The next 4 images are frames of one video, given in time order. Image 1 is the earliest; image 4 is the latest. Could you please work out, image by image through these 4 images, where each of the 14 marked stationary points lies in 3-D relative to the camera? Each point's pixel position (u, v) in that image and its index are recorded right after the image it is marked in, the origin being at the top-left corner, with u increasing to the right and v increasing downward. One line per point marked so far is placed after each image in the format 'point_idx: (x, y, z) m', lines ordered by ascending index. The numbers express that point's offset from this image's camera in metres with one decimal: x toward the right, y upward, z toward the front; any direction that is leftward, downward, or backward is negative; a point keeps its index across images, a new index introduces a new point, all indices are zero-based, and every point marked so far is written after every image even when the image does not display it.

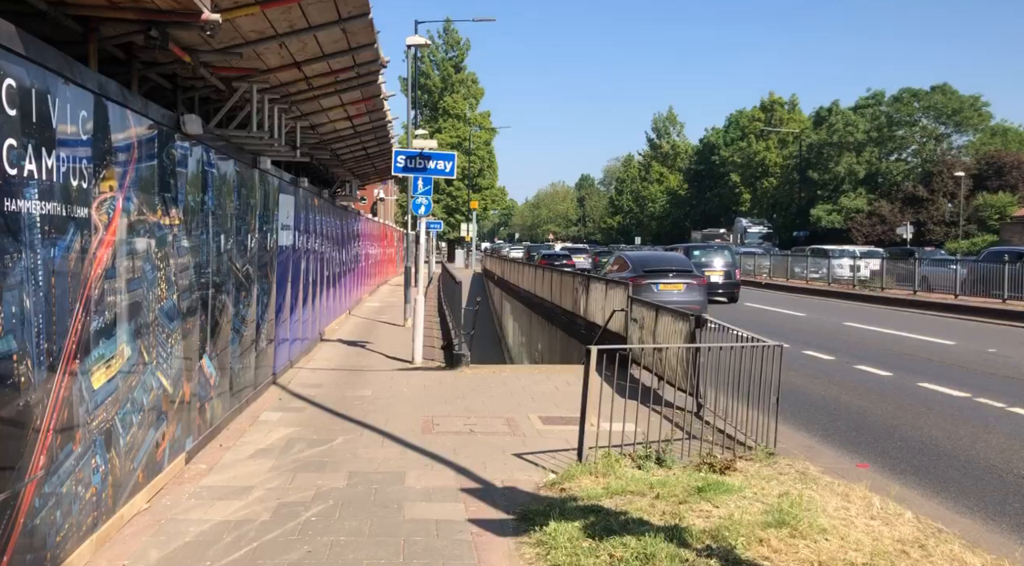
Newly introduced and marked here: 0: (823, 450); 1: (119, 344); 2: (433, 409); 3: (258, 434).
0: (+3.0, -1.6, +7.1) m
1: (-2.4, -0.4, +4.5) m
2: (-0.9, -1.4, +8.5) m
3: (-2.5, -1.5, +7.2) m
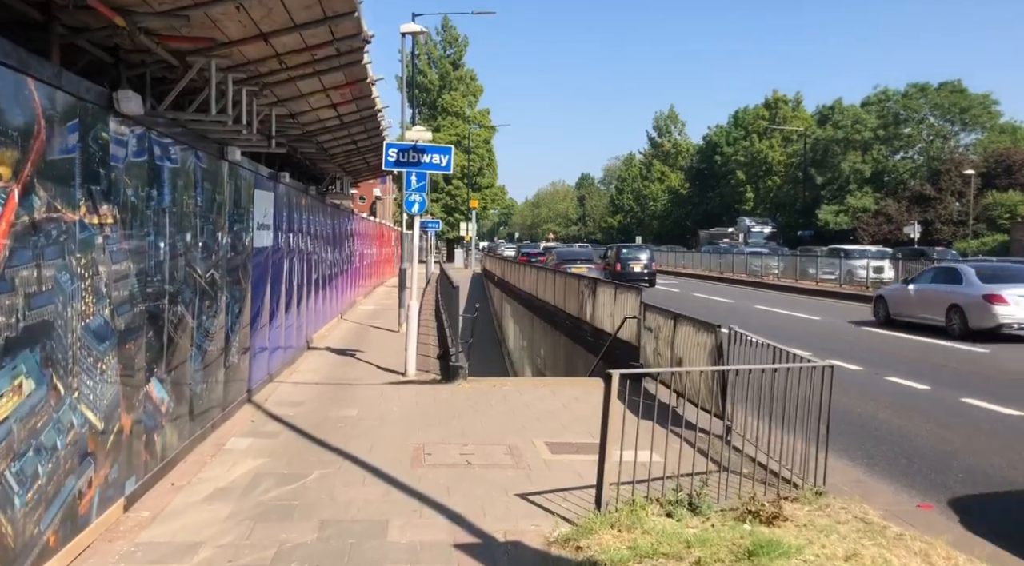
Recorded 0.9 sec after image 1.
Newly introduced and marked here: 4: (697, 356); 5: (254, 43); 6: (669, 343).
0: (+3.0, -1.7, +6.1) m
1: (-2.4, -0.5, +3.5) m
2: (-0.9, -1.5, +7.5) m
3: (-2.4, -1.6, +6.2) m
4: (+2.0, -0.8, +8.2) m
5: (-2.0, +1.9, +5.9) m
6: (+1.9, -0.7, +9.1) m
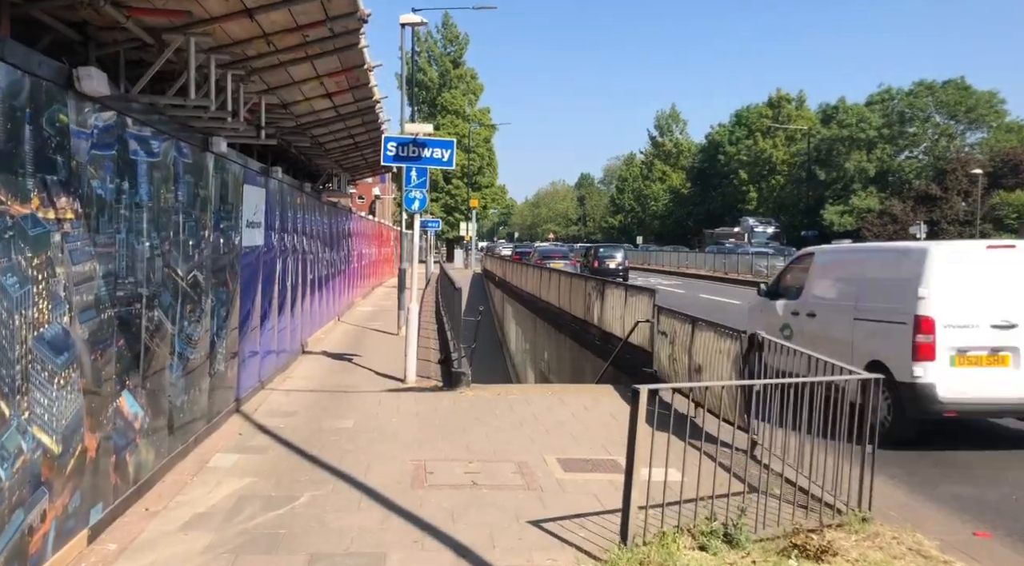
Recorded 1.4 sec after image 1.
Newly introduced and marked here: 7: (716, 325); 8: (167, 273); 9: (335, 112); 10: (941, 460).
0: (+3.1, -1.7, +5.5) m
1: (-2.3, -0.5, +3.0) m
2: (-0.8, -1.5, +6.9) m
3: (-2.4, -1.6, +5.6) m
4: (+2.1, -0.8, +7.6) m
5: (-2.0, +1.9, +5.3) m
6: (+2.0, -0.8, +8.6) m
7: (+2.1, -0.4, +7.7) m
8: (-2.7, +0.1, +5.9) m
9: (-2.4, +2.3, +10.0) m
10: (+4.1, -1.7, +7.1) m
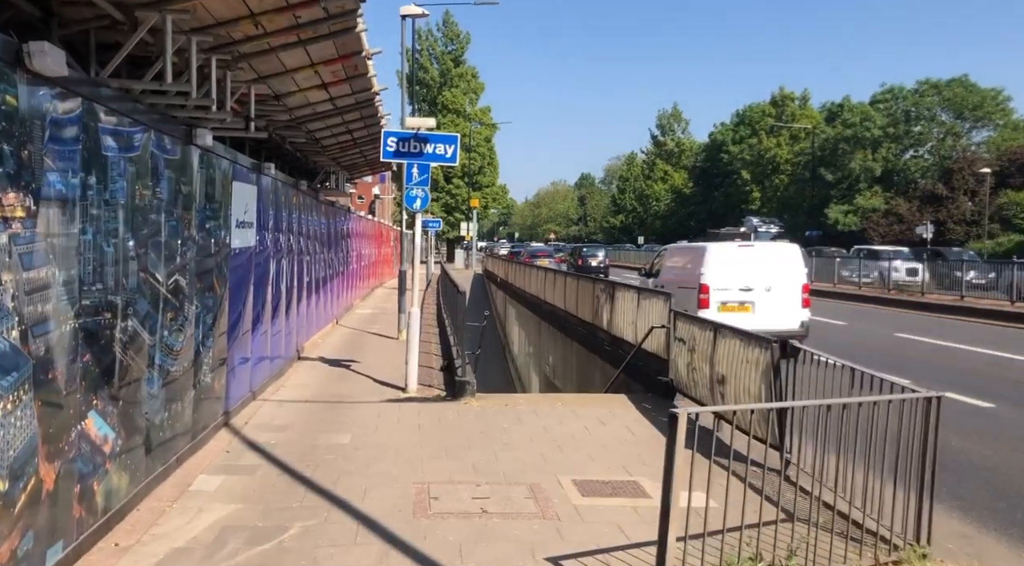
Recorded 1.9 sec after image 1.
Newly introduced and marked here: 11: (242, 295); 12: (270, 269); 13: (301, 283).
0: (+3.2, -1.7, +5.0) m
1: (-2.2, -0.5, +2.4) m
2: (-0.7, -1.6, +6.3) m
3: (-2.3, -1.6, +5.1) m
4: (+2.2, -0.9, +7.1) m
5: (-1.9, +1.8, +4.8) m
6: (+2.1, -0.8, +8.0) m
7: (+2.2, -0.5, +7.2) m
8: (-2.6, 0.0, +5.3) m
9: (-2.3, +2.3, +9.4) m
10: (+4.2, -1.7, +6.6) m
11: (-3.1, -0.2, +8.5) m
12: (-3.3, +0.2, +10.2) m
13: (-3.6, 0.0, +12.7) m
